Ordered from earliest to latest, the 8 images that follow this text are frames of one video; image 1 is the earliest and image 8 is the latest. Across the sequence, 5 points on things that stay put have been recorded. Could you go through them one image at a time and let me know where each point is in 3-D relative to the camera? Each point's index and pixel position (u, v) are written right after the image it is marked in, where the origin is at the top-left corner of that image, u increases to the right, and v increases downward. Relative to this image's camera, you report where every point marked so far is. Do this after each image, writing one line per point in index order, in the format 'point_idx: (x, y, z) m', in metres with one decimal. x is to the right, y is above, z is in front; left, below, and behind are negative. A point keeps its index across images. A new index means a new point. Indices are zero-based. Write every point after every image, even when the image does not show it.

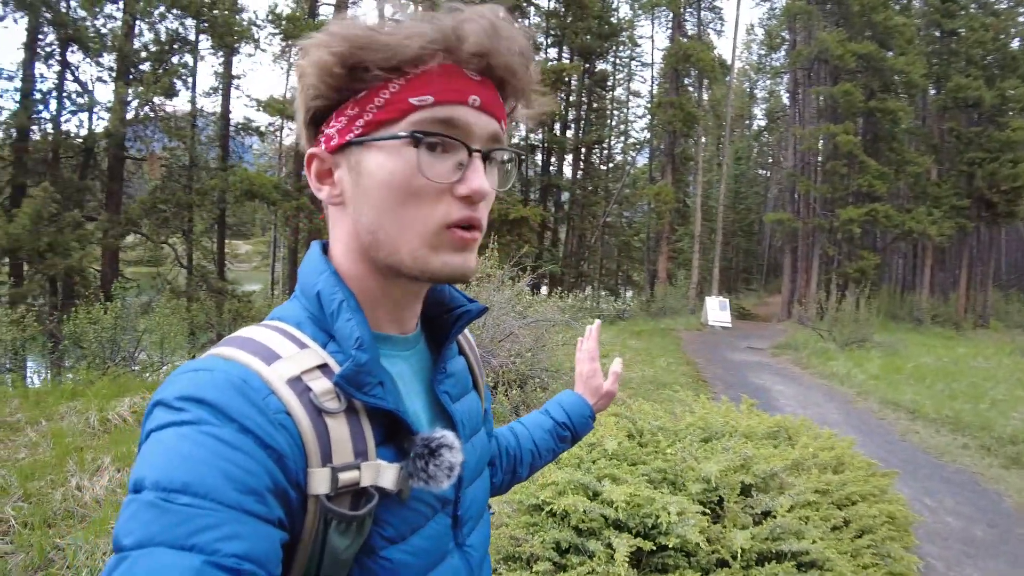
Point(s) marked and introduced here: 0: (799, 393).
0: (+3.9, -1.4, +9.8) m
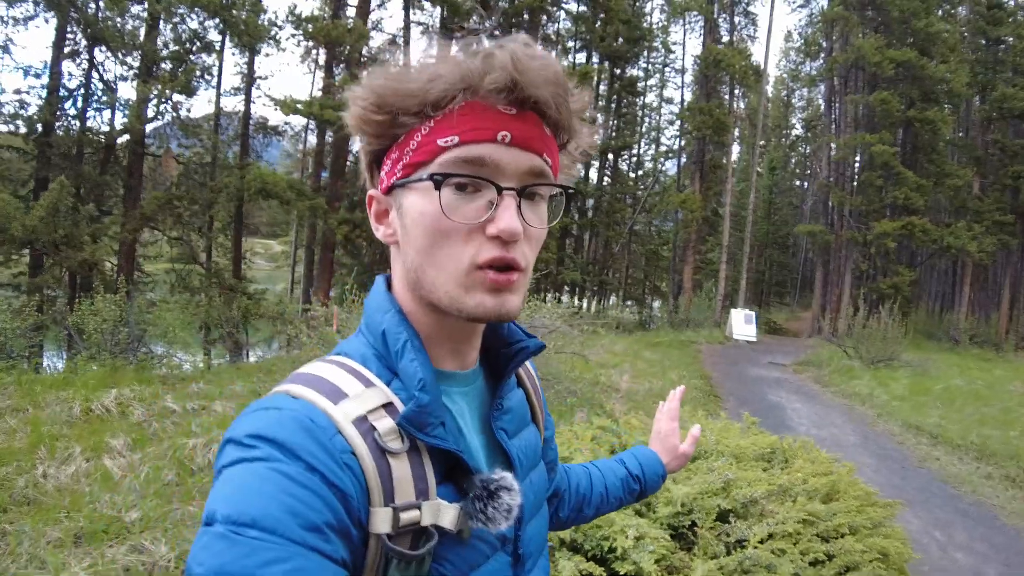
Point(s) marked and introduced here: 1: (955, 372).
0: (+3.9, -1.6, +9.3) m
1: (+8.7, -1.7, +14.3) m
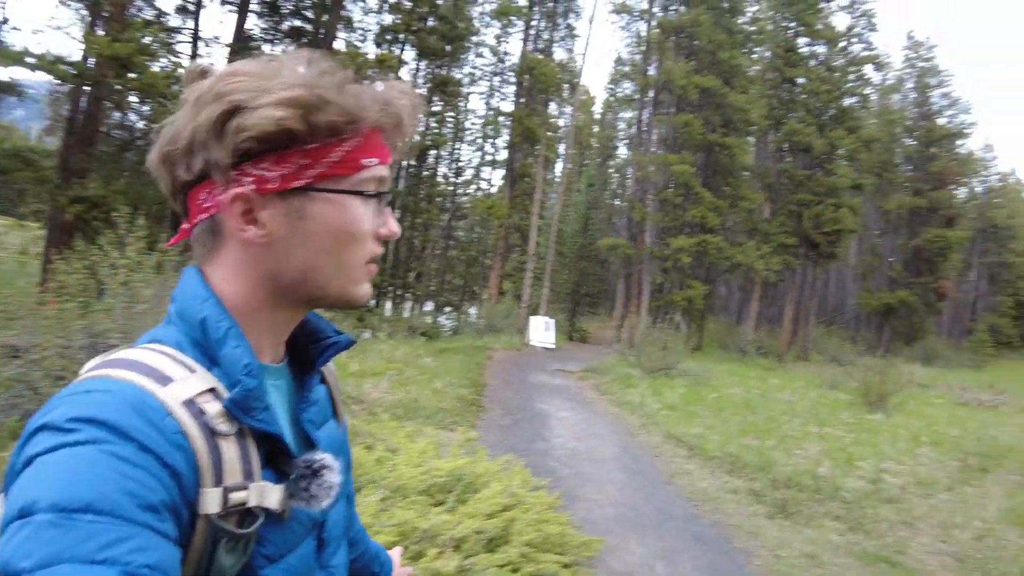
0: (+0.9, -1.6, +8.7) m
1: (+4.4, -1.9, +14.7) m
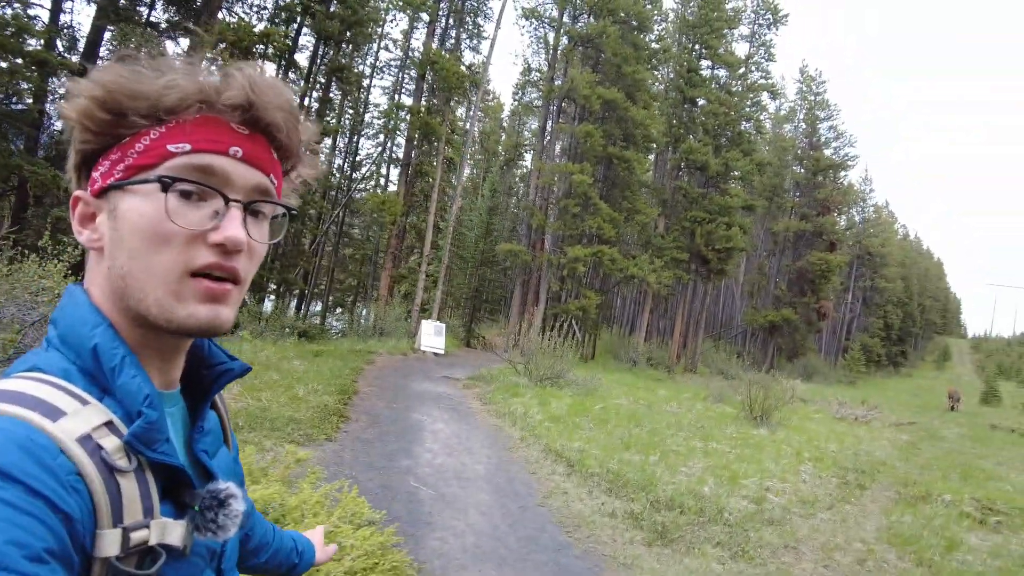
0: (-0.6, -1.6, +8.0) m
1: (+2.1, -2.1, +14.3) m
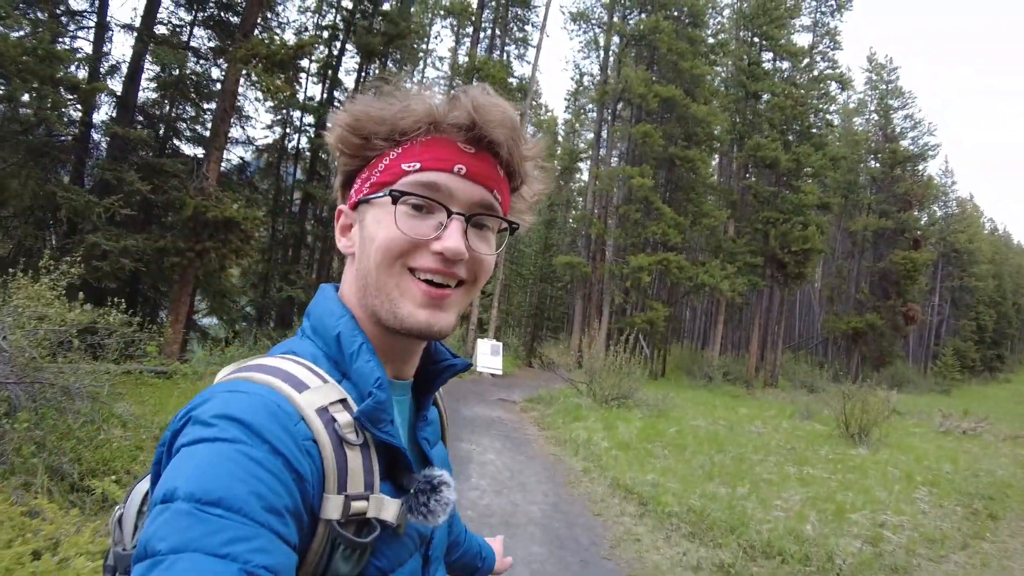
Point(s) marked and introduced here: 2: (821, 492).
0: (0.0, -1.7, +7.0) m
1: (+3.3, -2.3, +13.1) m
2: (+3.3, -2.2, +7.6) m
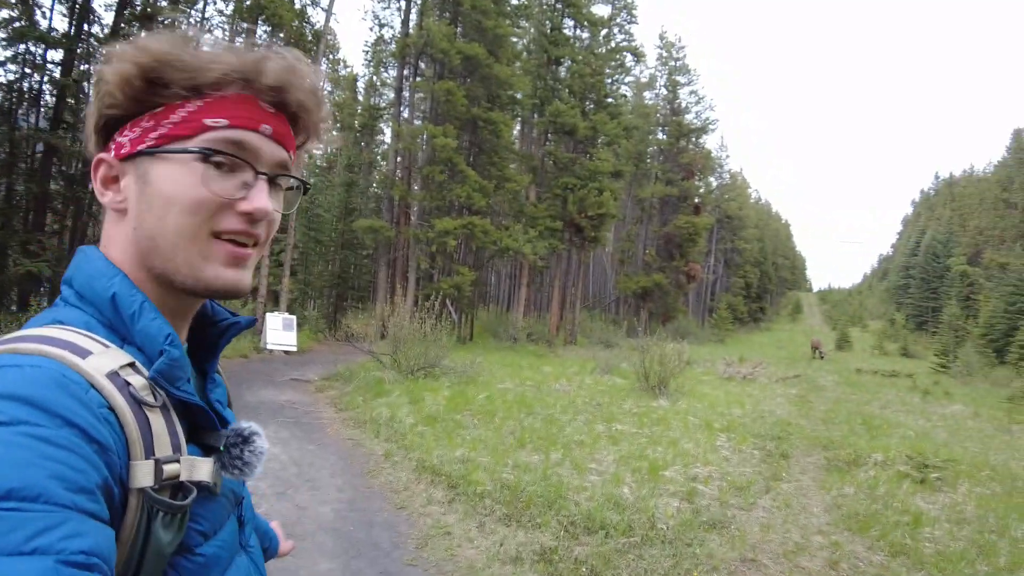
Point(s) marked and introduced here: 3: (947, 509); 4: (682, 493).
0: (-1.8, -1.4, +5.9) m
1: (-0.2, -1.6, +12.7) m
2: (+1.3, -1.7, +7.4) m
3: (+4.1, -2.1, +6.7) m
4: (+1.5, -1.8, +6.1) m
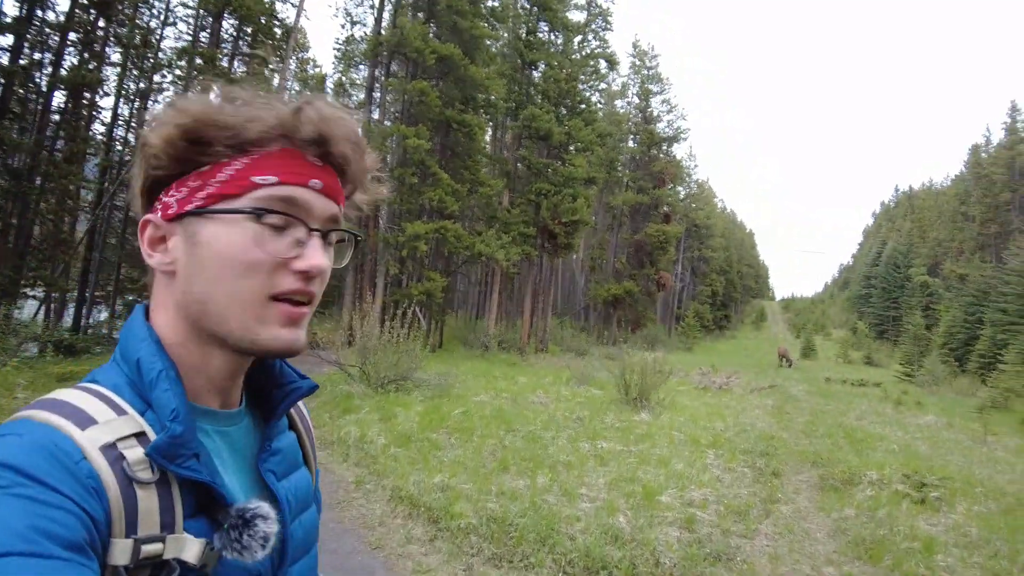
0: (-1.9, -1.5, +5.3) m
1: (-0.6, -1.7, +12.1) m
2: (+1.1, -1.8, +7.0) m
3: (+4.0, -2.2, +6.4) m
4: (+1.3, -1.8, +5.6) m
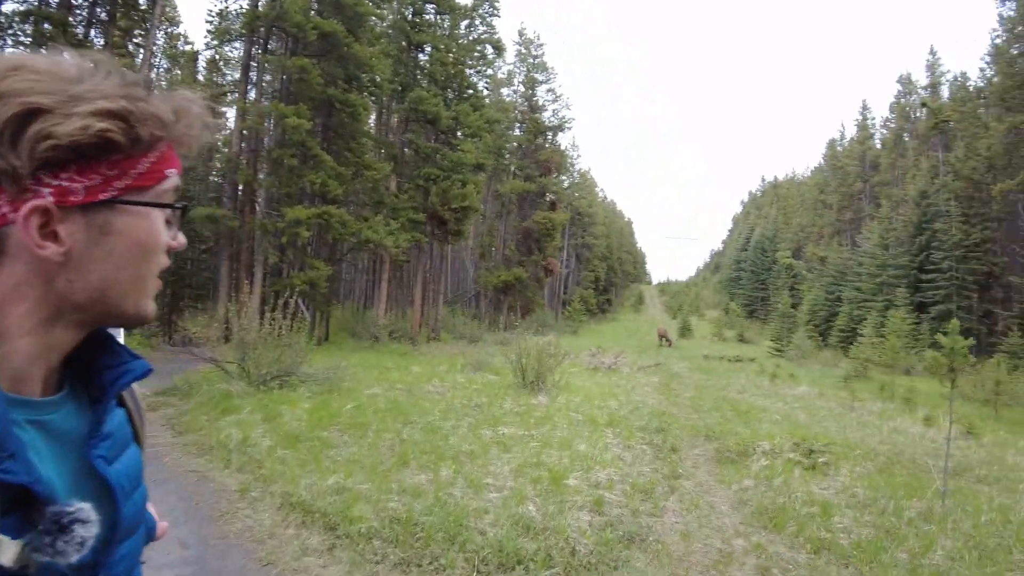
0: (-2.5, -1.4, +4.6) m
1: (-2.3, -1.5, +11.6) m
2: (+0.1, -1.6, +6.8) m
3: (+3.1, -1.9, +6.6) m
4: (+0.6, -1.7, +5.5) m
